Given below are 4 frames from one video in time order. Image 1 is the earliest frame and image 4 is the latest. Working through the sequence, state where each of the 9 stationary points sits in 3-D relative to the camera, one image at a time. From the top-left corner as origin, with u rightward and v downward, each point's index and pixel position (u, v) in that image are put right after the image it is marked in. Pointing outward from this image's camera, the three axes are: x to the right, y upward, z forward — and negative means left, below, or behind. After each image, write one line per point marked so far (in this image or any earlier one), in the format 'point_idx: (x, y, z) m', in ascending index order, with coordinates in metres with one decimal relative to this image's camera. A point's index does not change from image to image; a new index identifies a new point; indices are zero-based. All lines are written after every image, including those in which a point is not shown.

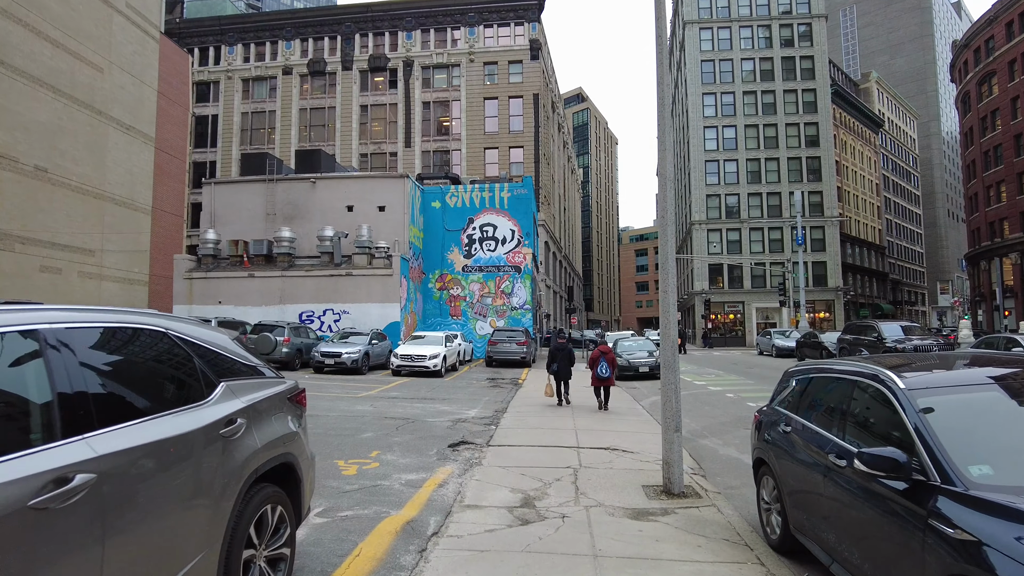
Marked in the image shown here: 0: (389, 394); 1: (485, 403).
0: (-3.1, -2.7, +16.2) m
1: (-0.7, -2.7, +15.0) m
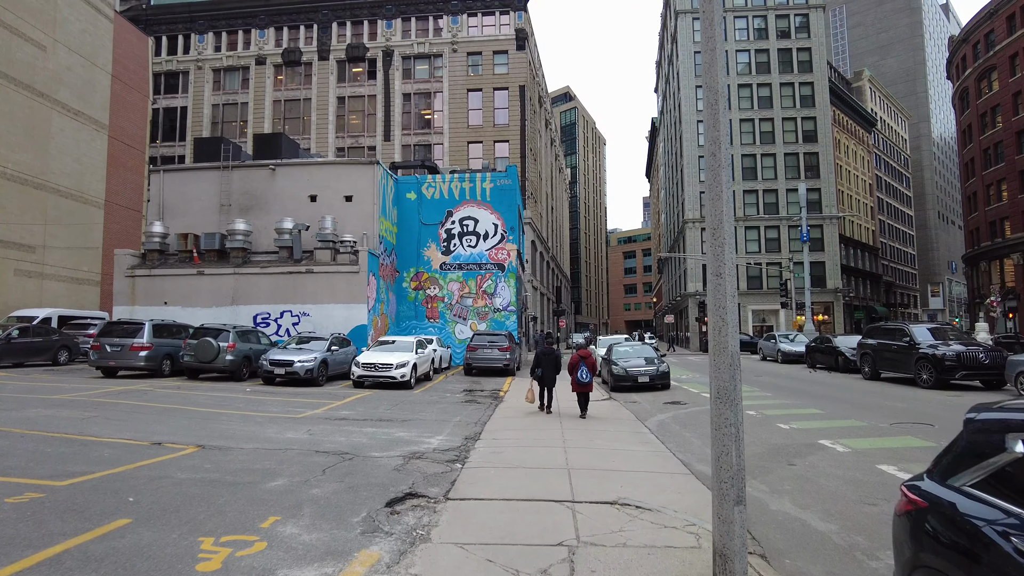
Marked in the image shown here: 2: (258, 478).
0: (-3.6, -2.6, +13.2) m
1: (-1.1, -2.6, +12.1) m
2: (-3.0, -2.3, +7.7) m
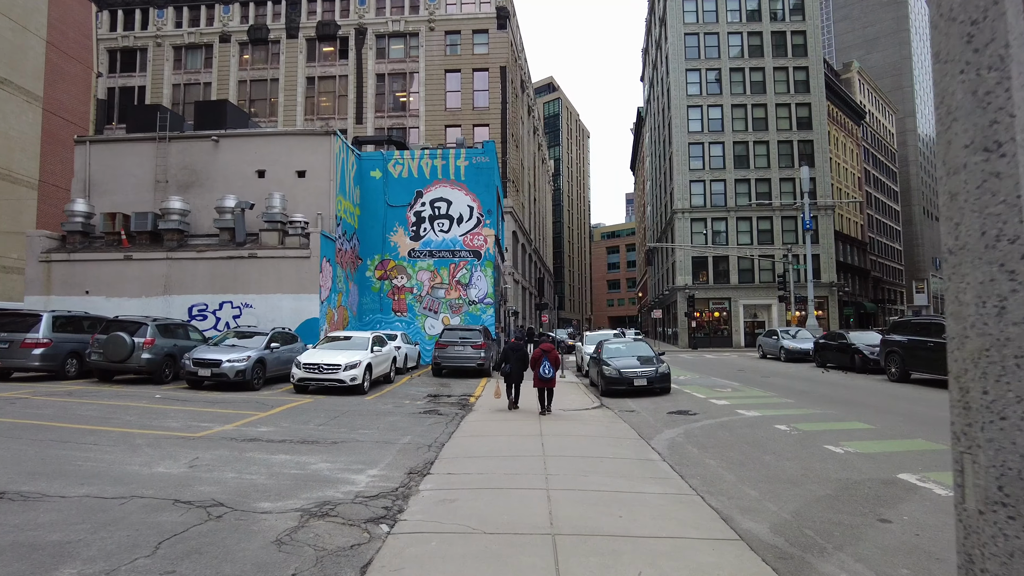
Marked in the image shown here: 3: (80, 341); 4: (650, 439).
0: (-4.1, -2.3, +10.1) m
1: (-1.6, -2.3, +9.1) m
2: (-3.4, -2.0, +4.6) m
3: (-11.4, -1.4, +17.0) m
4: (+2.2, -2.4, +10.3) m
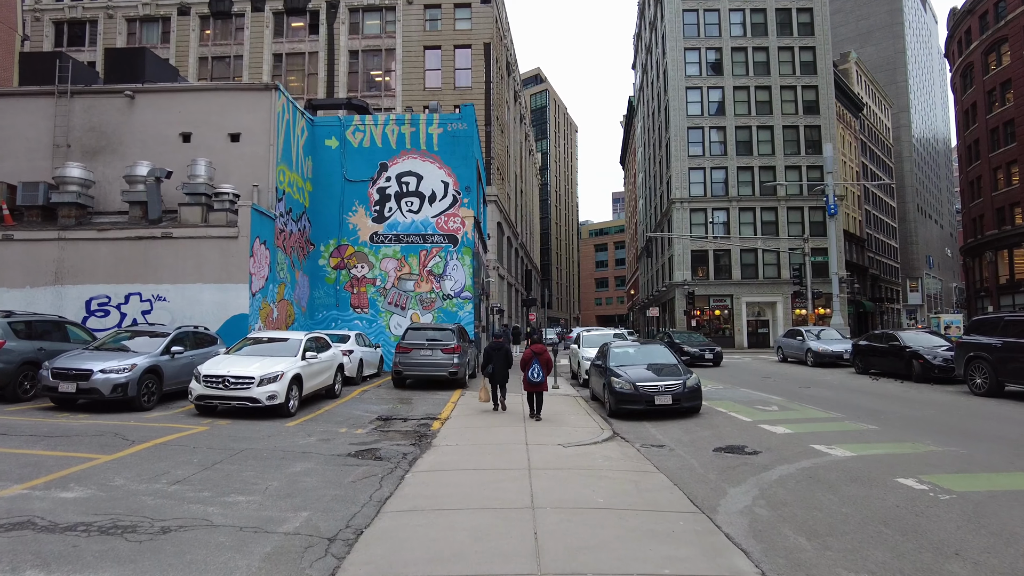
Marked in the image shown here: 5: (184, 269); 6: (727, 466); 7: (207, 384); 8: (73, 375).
0: (-4.4, -2.0, +5.9) m
1: (-1.8, -2.0, +4.9) m
2: (-3.5, -1.7, +0.4) m
3: (-11.8, -1.1, +12.6) m
4: (+2.0, -2.2, +6.2) m
5: (-8.5, +0.5, +16.8) m
6: (+2.7, -2.2, +8.1) m
7: (-5.4, -1.7, +11.4) m
8: (-7.9, -1.5, +11.5) m
